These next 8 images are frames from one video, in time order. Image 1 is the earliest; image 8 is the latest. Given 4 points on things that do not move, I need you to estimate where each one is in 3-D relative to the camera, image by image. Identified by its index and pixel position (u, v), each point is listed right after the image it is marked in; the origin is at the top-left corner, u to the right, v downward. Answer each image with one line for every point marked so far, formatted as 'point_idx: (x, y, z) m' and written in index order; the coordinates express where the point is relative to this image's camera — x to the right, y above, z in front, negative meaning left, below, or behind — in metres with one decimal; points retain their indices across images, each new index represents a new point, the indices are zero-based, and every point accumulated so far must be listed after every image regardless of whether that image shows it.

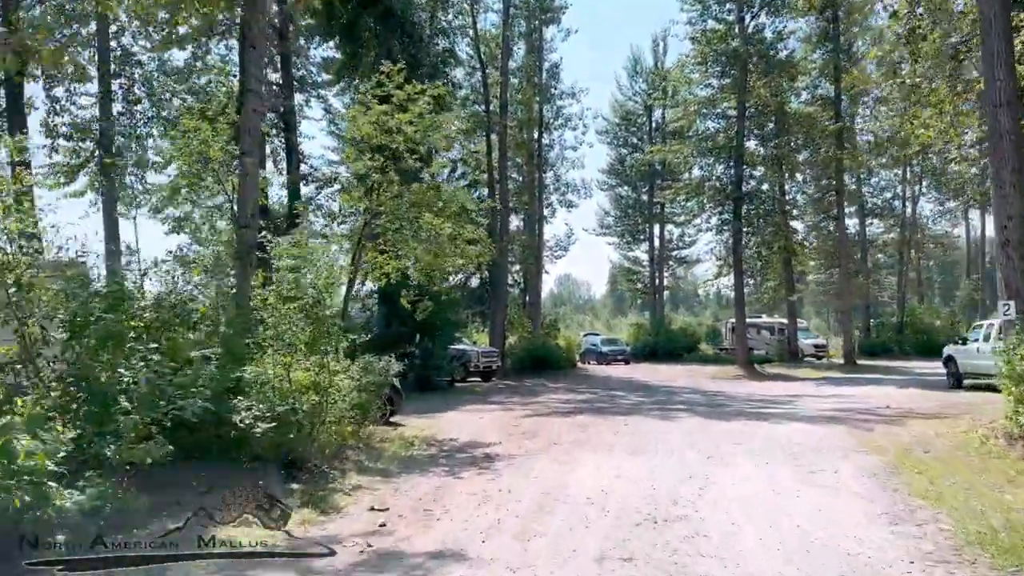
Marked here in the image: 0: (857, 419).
0: (+5.6, -2.1, +14.2) m
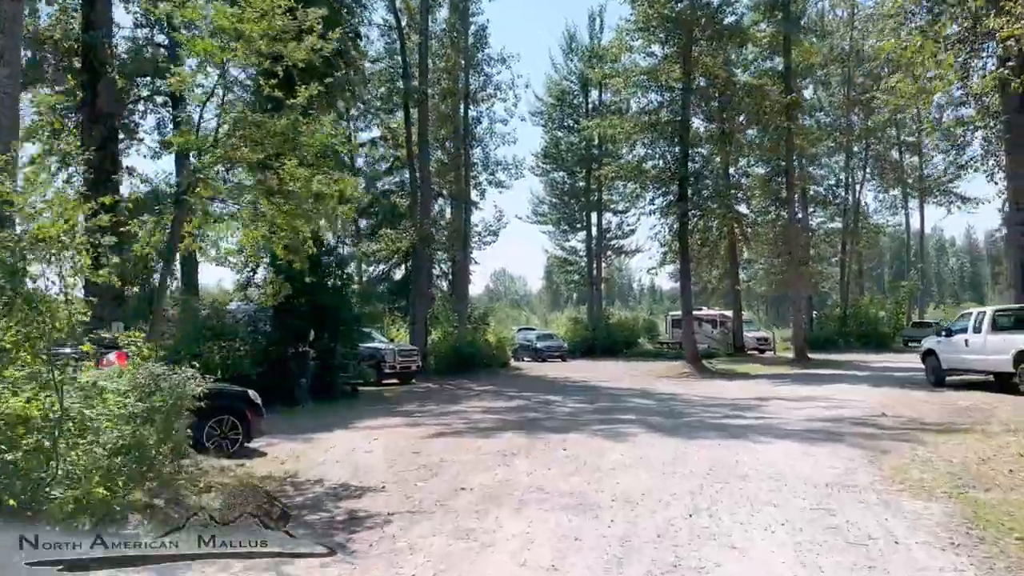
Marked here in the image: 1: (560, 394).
0: (+4.4, -1.9, +11.1) m
1: (+1.1, -2.5, +20.0) m
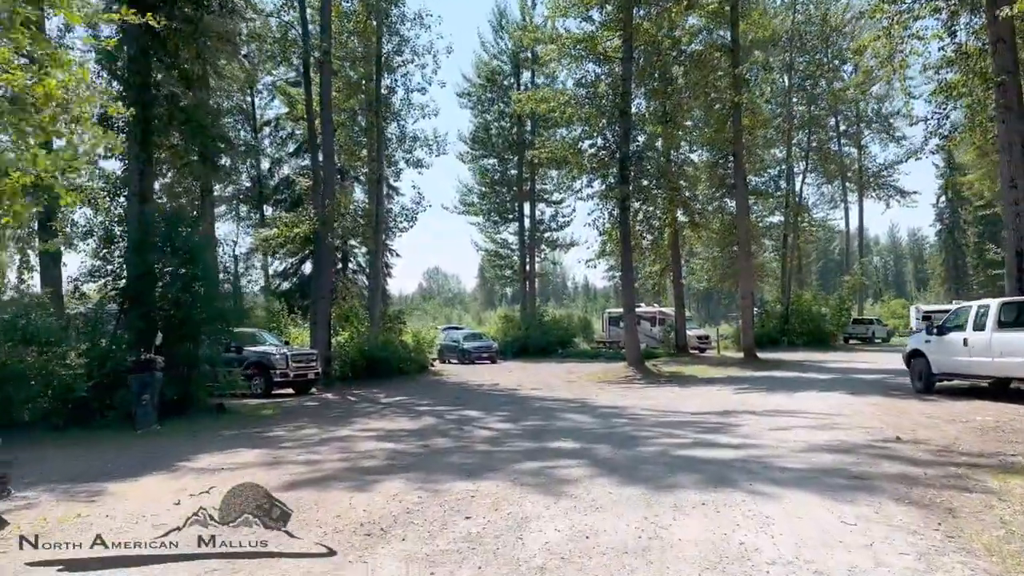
0: (+3.4, -1.7, +7.8) m
1: (-0.6, -2.3, +16.5) m
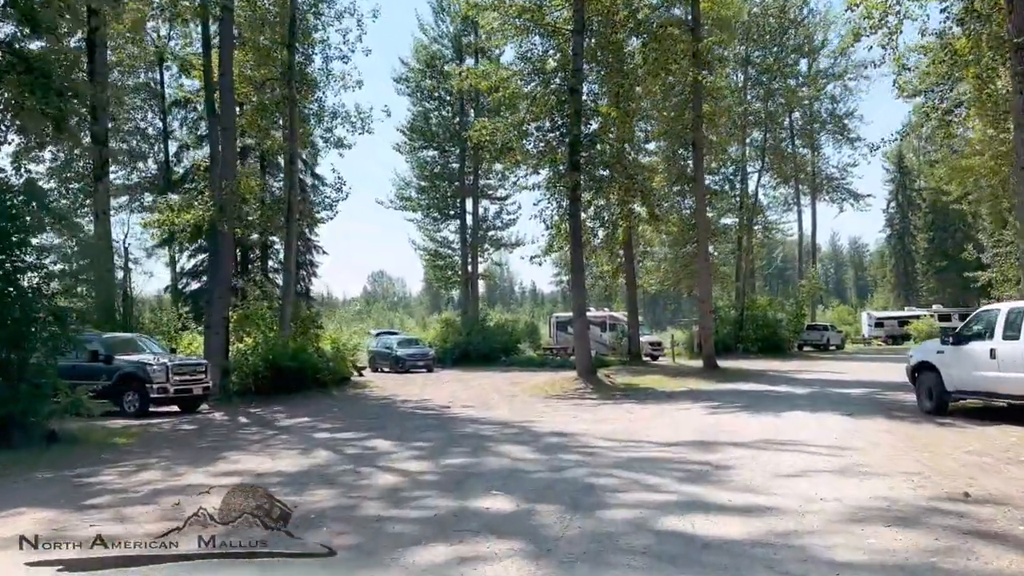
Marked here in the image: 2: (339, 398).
0: (+2.7, -1.6, +4.8) m
1: (-1.7, -2.2, +13.2) m
2: (-4.0, -2.5, +19.8) m
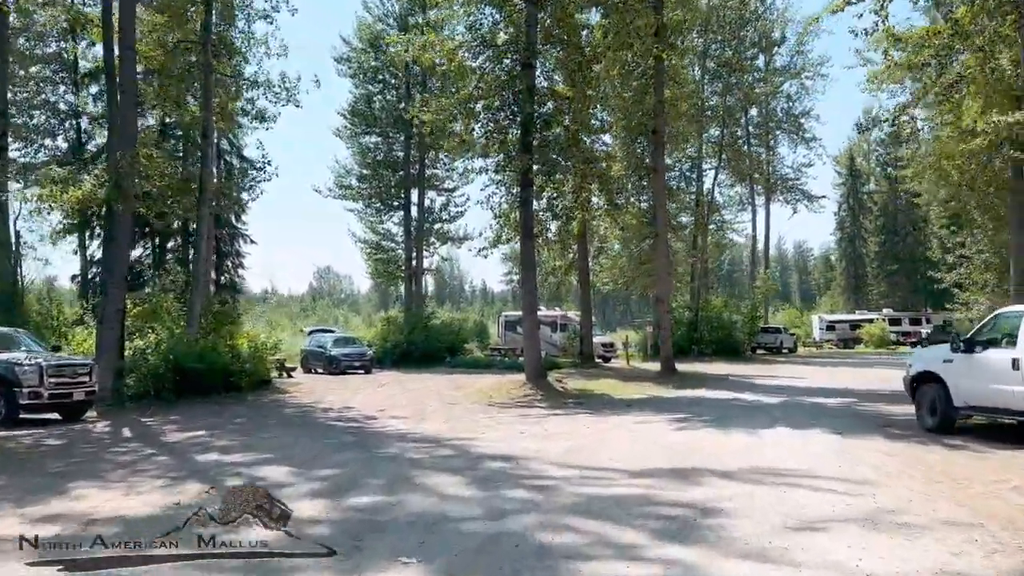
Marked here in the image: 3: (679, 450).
0: (+2.4, -1.5, +2.8) m
1: (-2.6, -2.1, +10.9) m
2: (-5.2, -2.3, +17.3) m
3: (+2.1, -2.0, +10.6) m
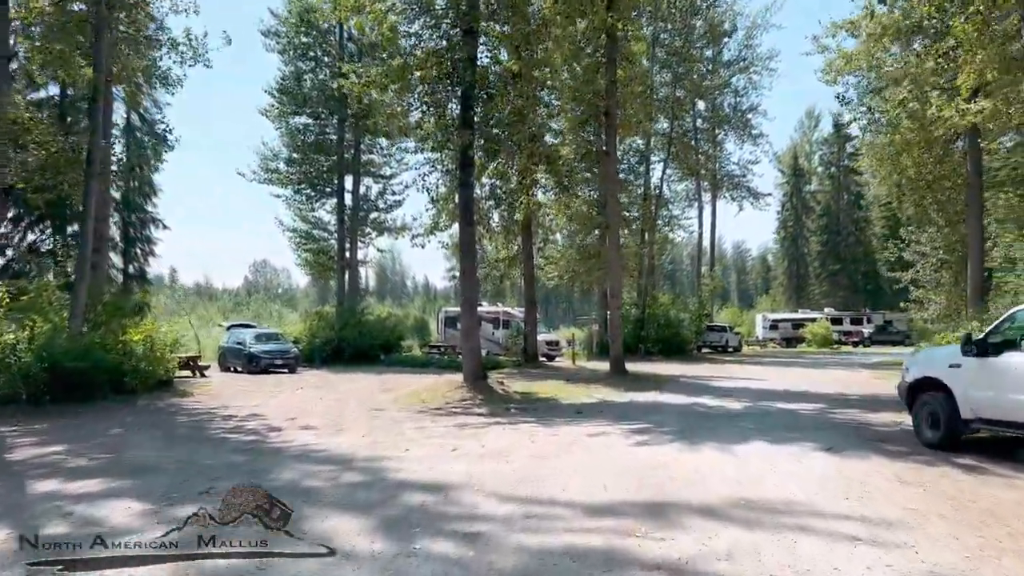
0: (+2.2, -1.4, +0.9) m
1: (-3.3, -1.9, +8.7) m
2: (-6.3, -2.1, +14.9) m
3: (+1.4, -1.8, +8.7) m
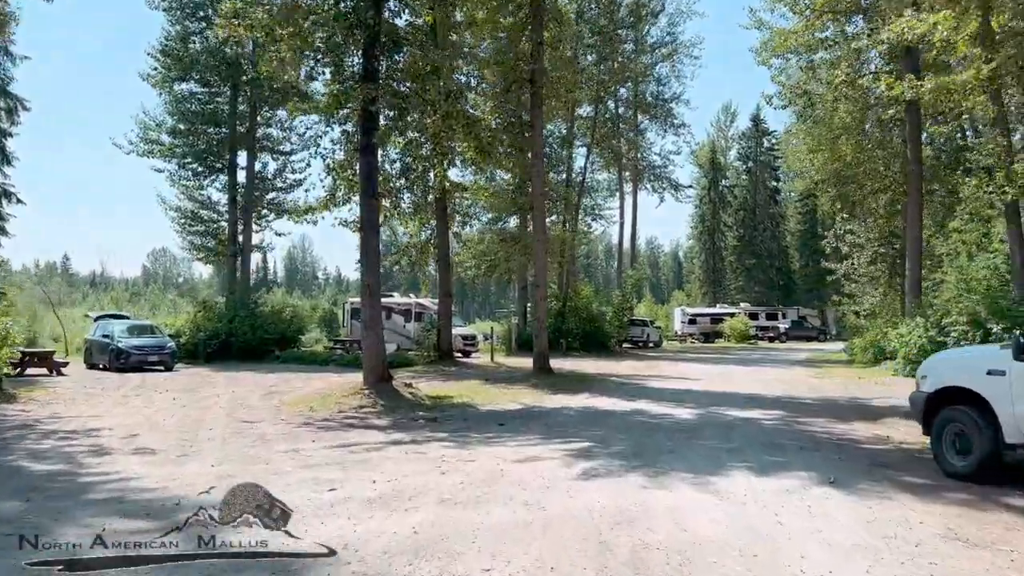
0: (+2.2, -1.3, -1.6) m
1: (-4.0, -1.7, +5.6) m
2: (-7.6, -1.8, +11.5) m
3: (+0.7, -1.7, +6.1) m
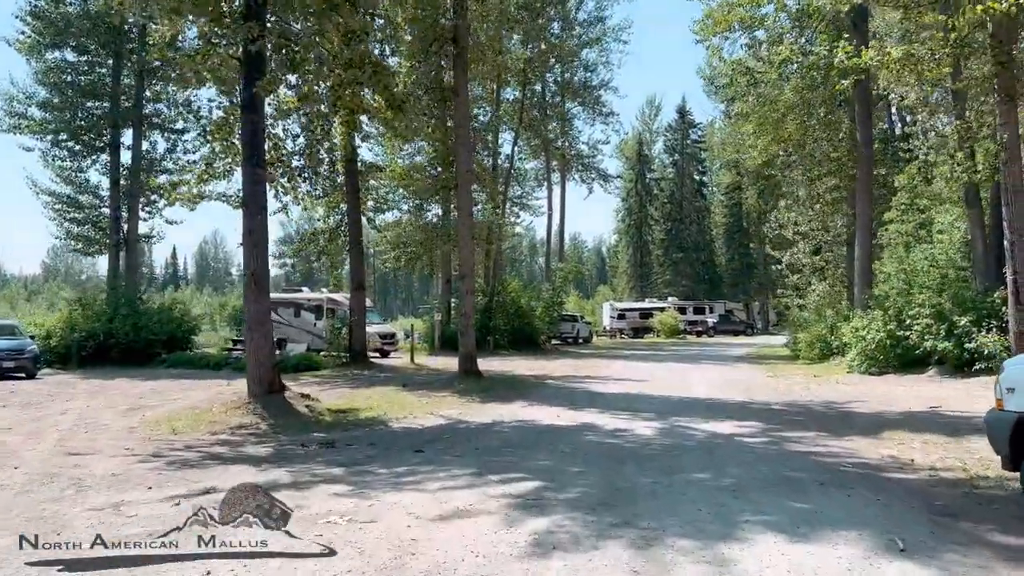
0: (+2.6, -1.2, -4.1) m
1: (-4.3, -1.6, +2.6) m
2: (-8.4, -1.7, +8.2) m
3: (+0.3, -1.5, +3.4) m
